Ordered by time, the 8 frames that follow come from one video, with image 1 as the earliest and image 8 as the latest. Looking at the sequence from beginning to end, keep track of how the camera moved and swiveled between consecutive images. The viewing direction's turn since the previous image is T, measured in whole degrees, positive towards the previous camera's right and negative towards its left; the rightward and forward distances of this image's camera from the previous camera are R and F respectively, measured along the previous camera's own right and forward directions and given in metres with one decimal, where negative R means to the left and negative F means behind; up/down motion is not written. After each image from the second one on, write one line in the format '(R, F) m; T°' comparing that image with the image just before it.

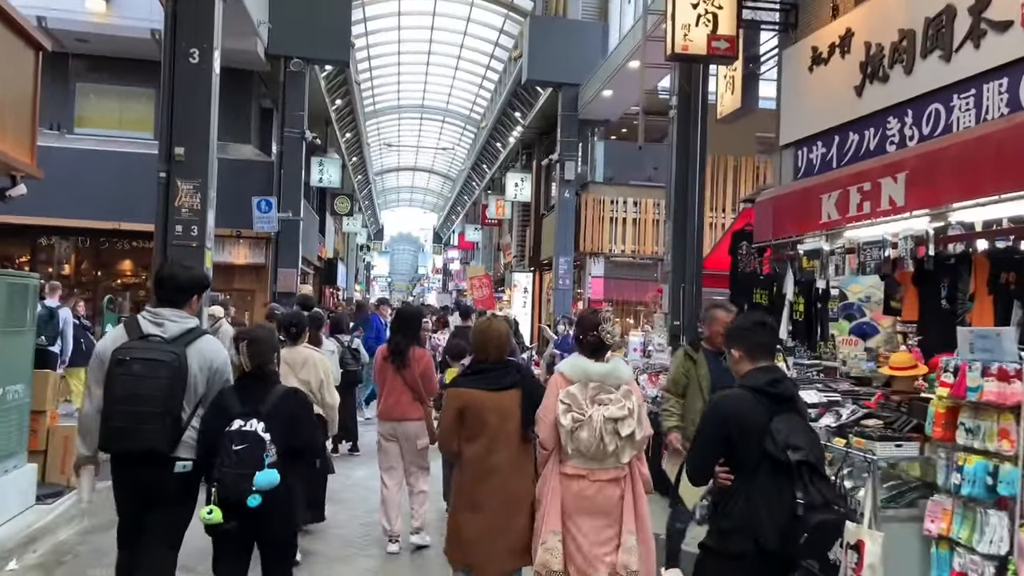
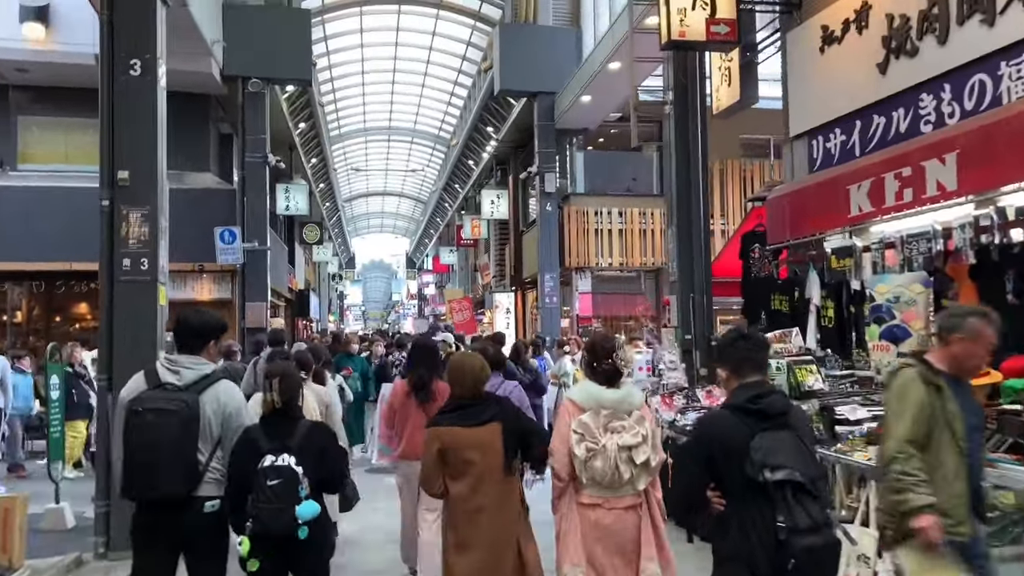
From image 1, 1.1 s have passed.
(-0.2, +0.9) m; +2°
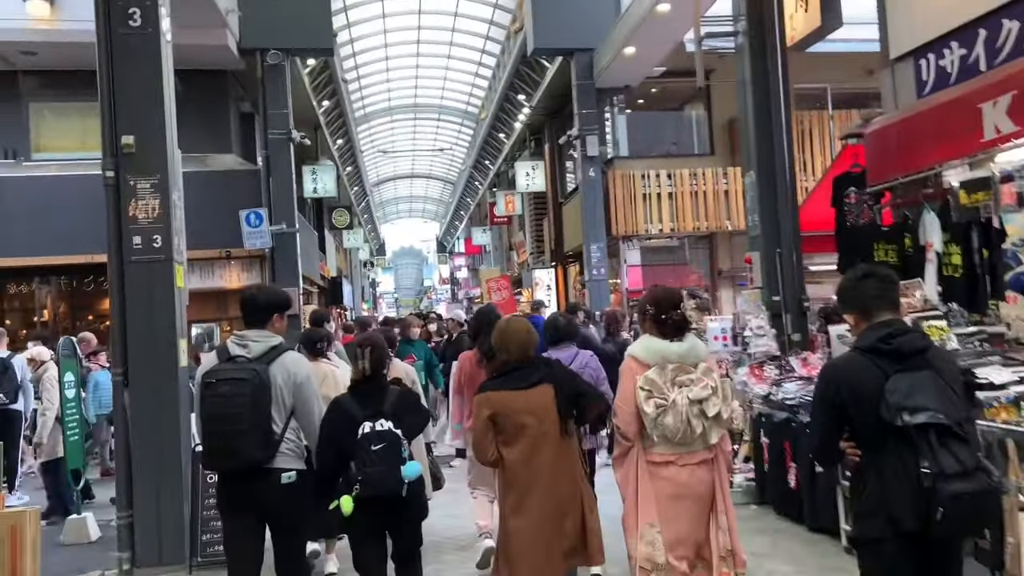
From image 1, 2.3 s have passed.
(-0.3, +1.0) m; -2°
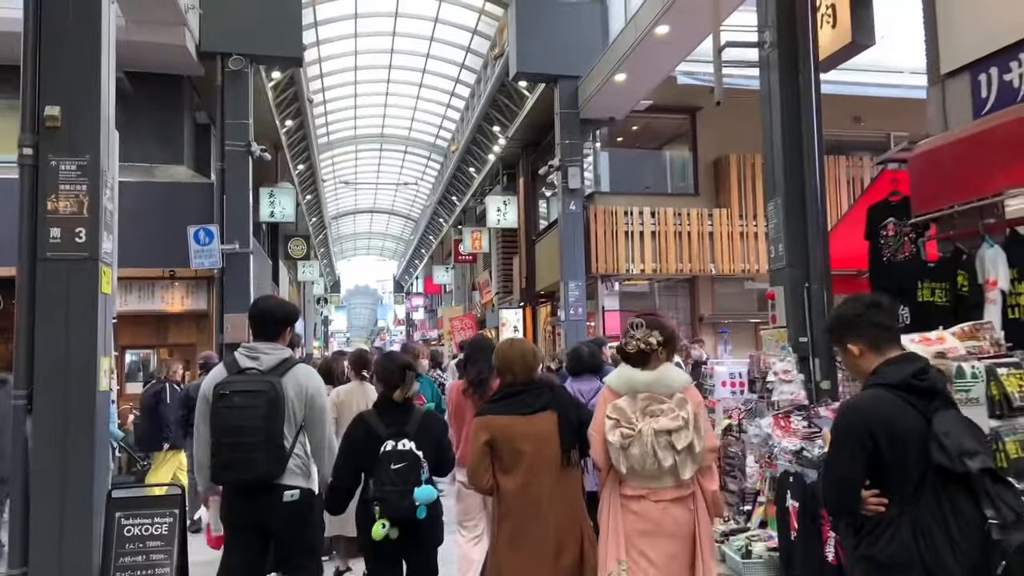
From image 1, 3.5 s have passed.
(-0.3, +1.0) m; +3°
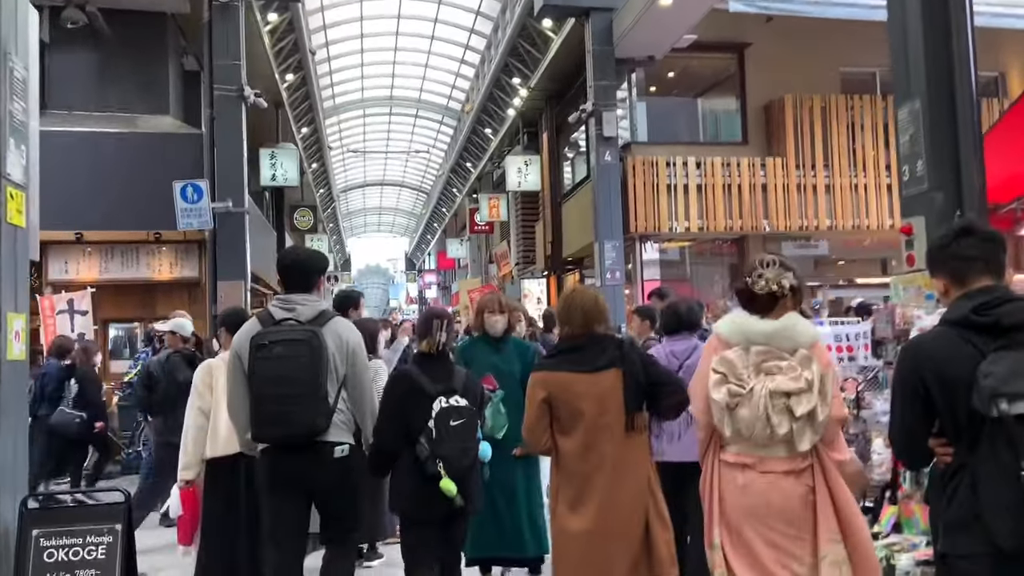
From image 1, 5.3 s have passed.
(-0.3, +1.5) m; -1°
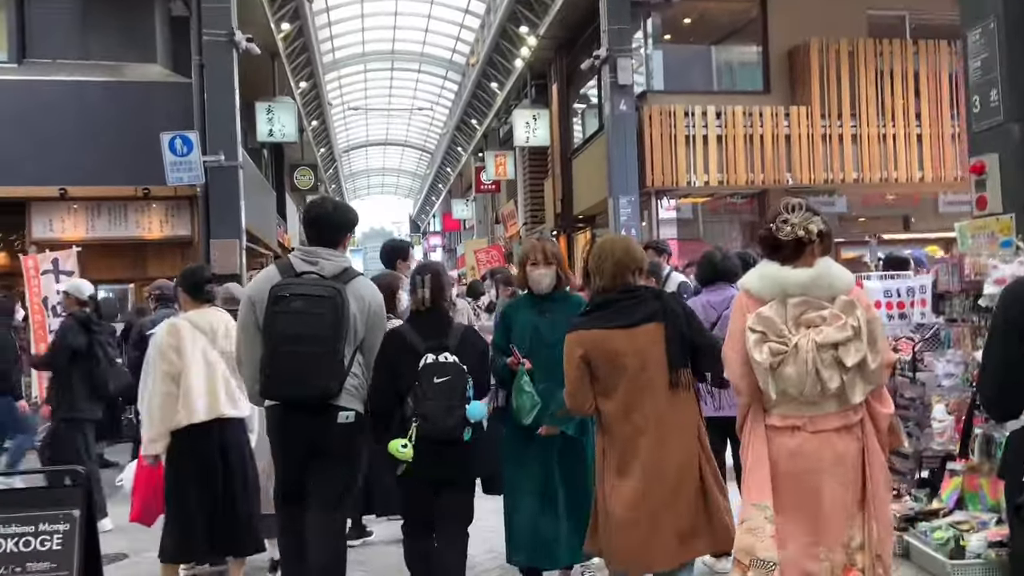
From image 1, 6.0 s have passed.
(-0.1, +0.6) m; 0°
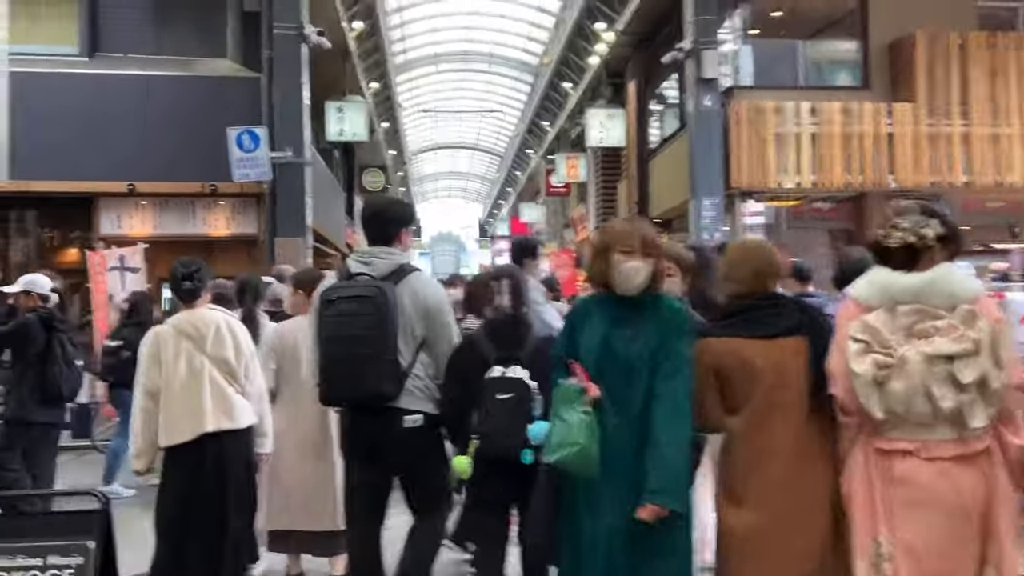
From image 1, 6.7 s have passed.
(-0.1, +0.6) m; -5°
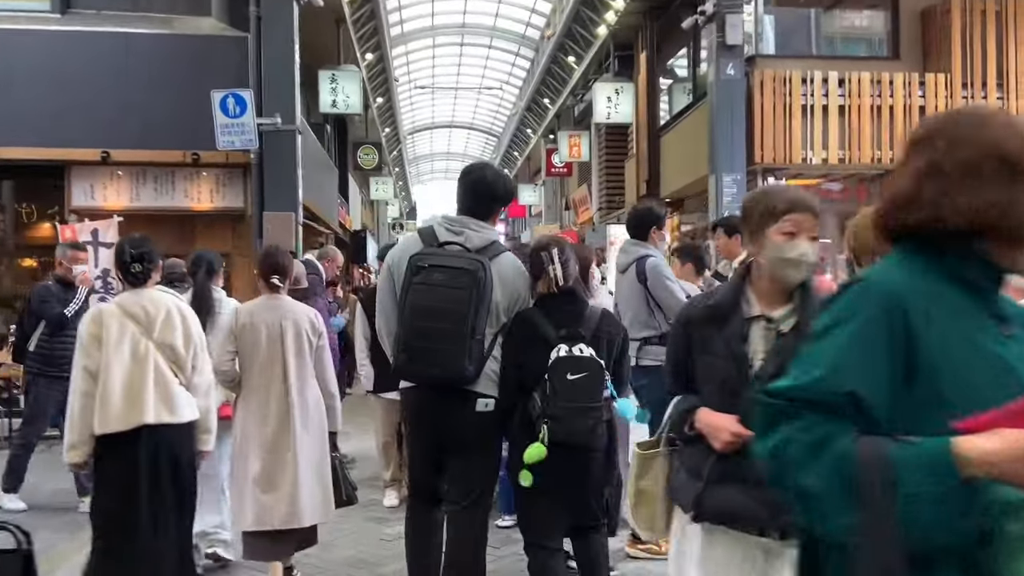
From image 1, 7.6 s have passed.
(-0.2, +0.7) m; +1°
